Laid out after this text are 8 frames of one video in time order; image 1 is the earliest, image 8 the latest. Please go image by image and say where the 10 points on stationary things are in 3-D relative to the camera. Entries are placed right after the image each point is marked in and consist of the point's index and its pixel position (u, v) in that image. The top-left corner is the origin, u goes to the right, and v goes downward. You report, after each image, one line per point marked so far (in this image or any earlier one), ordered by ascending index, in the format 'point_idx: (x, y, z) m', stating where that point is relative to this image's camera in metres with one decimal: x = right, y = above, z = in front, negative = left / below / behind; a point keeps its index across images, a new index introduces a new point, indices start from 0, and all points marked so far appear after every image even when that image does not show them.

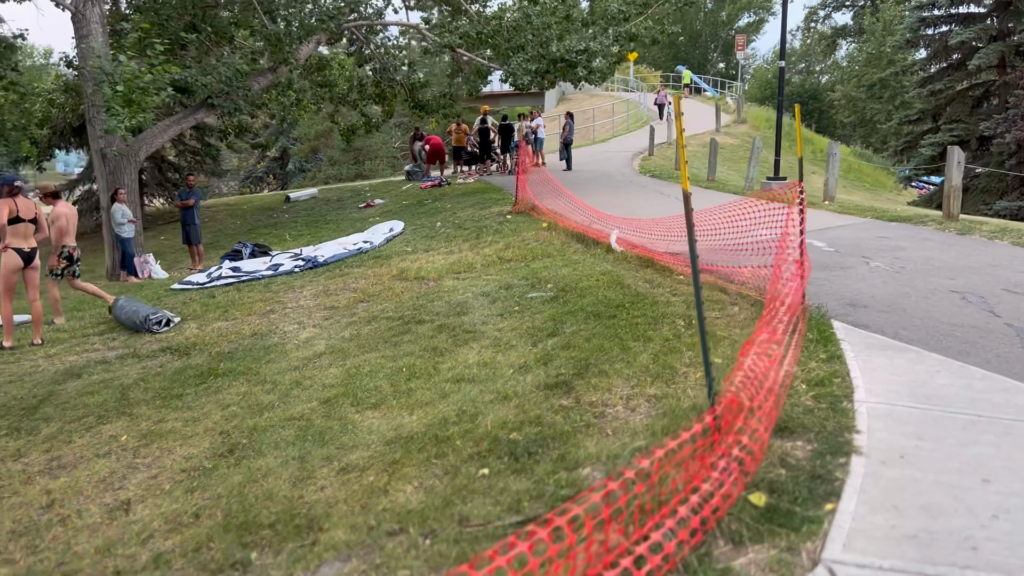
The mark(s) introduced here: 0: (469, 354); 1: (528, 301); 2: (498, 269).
0: (-0.3, -0.4, +5.4) m
1: (+0.1, -0.1, +6.8) m
2: (-0.1, +0.2, +8.3) m
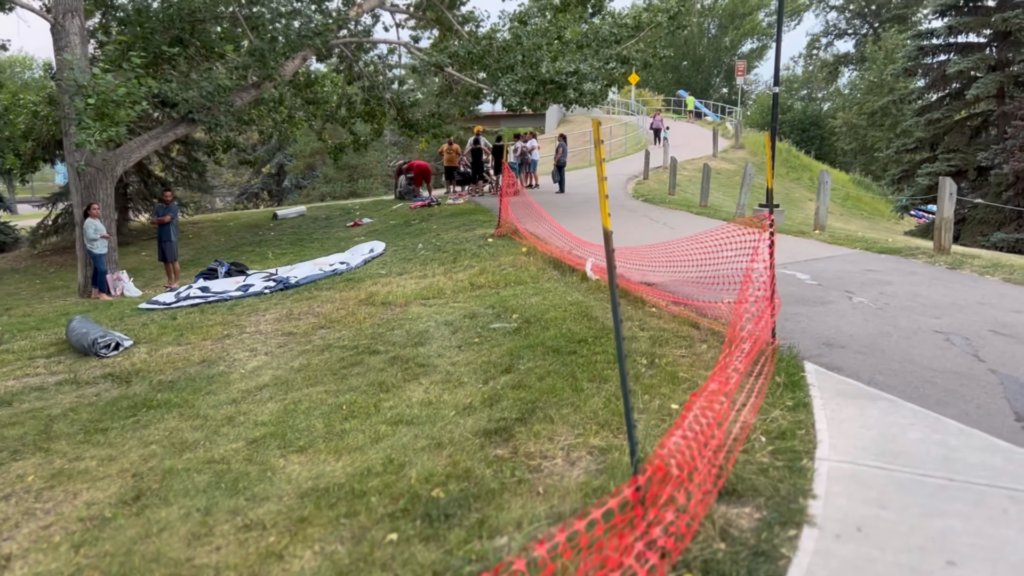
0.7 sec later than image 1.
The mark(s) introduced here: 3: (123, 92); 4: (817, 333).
0: (-0.6, -0.6, +5.1) m
1: (-0.2, -0.3, +6.4) m
2: (-0.4, -0.1, +8.0) m
3: (-5.3, +2.7, +11.4) m
4: (+2.1, -0.3, +5.9) m
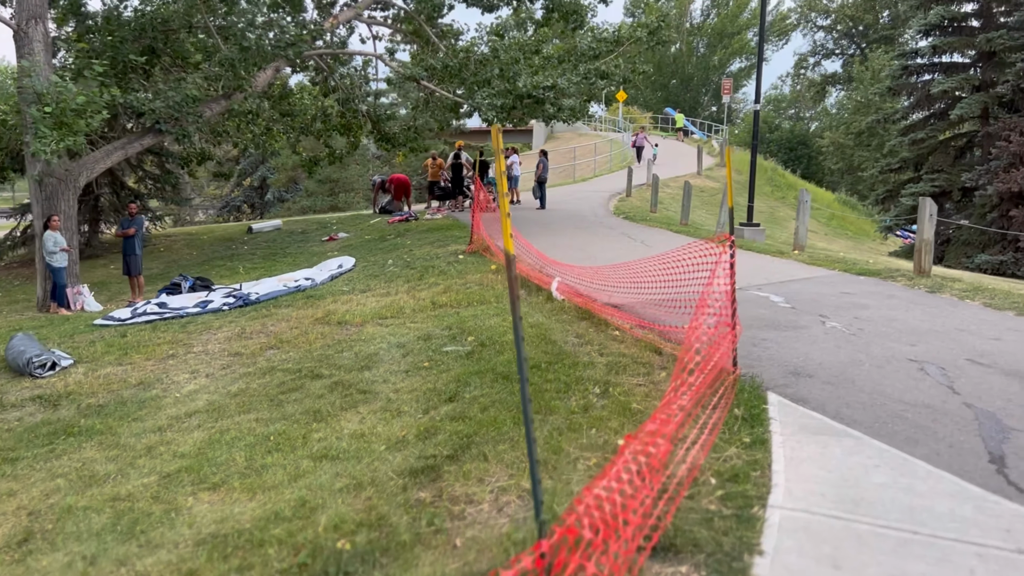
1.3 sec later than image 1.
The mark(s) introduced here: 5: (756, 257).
0: (-0.9, -0.7, +4.7) m
1: (-0.5, -0.5, +6.1) m
2: (-0.8, -0.2, +7.6) m
3: (-5.6, +2.5, +11.0) m
4: (+1.8, -0.5, +5.6) m
5: (+3.3, +0.4, +11.6) m
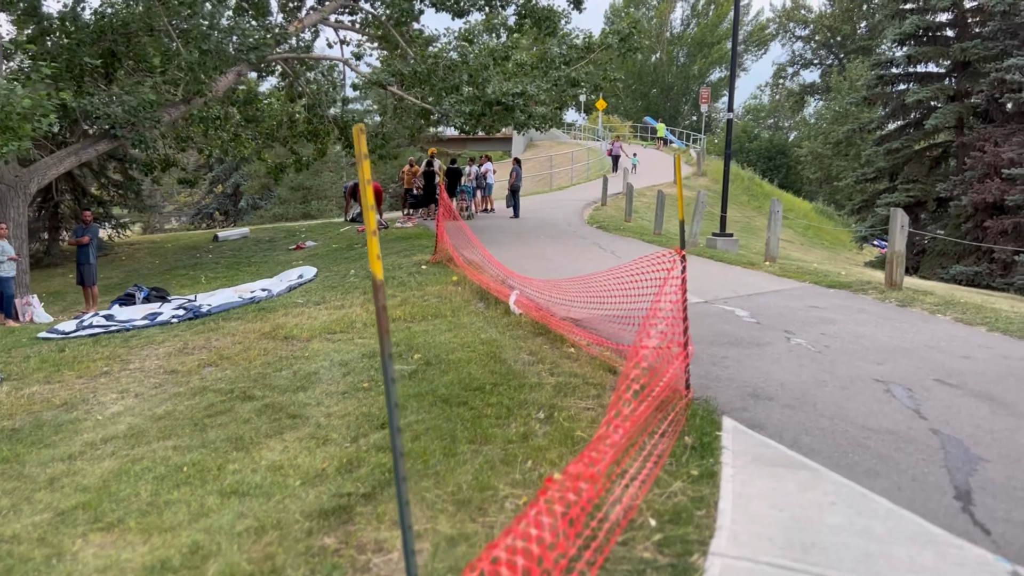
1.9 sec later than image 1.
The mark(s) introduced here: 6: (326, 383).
0: (-1.2, -0.8, +4.4) m
1: (-0.9, -0.6, +5.7) m
2: (-1.2, -0.4, +7.3) m
3: (-6.1, +2.3, +10.6) m
4: (+1.5, -0.6, +5.3) m
5: (+2.9, +0.3, +11.3) m
6: (-1.3, -0.6, +5.7) m
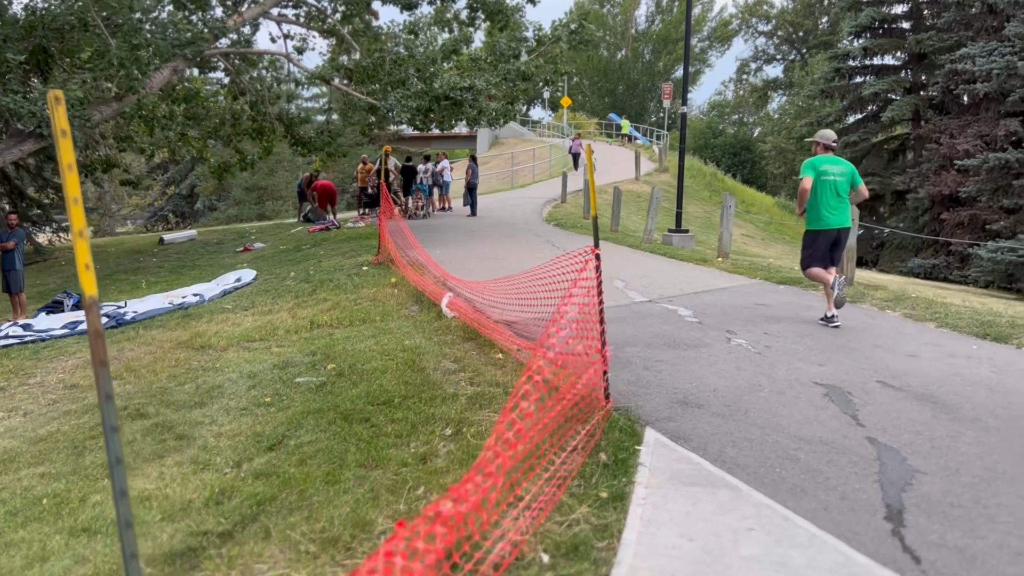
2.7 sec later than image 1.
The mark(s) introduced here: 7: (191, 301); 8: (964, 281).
0: (-1.7, -0.9, +3.9) m
1: (-1.4, -0.6, +5.3) m
2: (-1.7, -0.4, +6.8) m
3: (-6.8, +2.2, +10.0) m
4: (+1.0, -0.6, +5.0) m
5: (+2.2, +0.3, +11.0) m
6: (-1.8, -0.7, +5.2) m
7: (-3.8, -0.2, +10.1) m
8: (+8.1, +0.1, +15.1) m
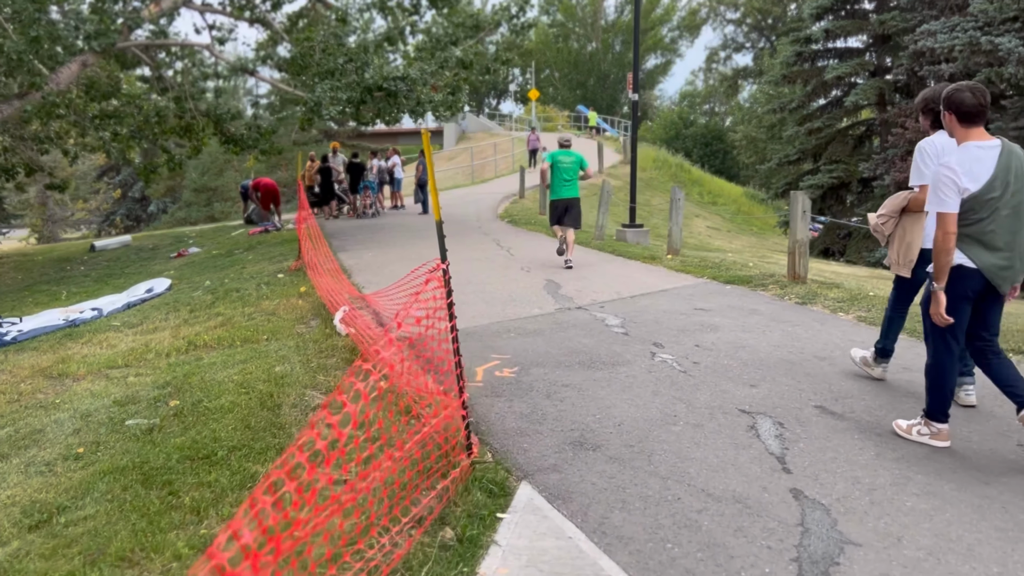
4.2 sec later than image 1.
0: (-2.3, -1.0, +3.0) m
1: (-2.0, -0.7, +4.4) m
2: (-2.5, -0.5, +6.0) m
3: (-7.7, +2.0, +9.0) m
4: (+0.3, -0.7, +4.1) m
5: (+1.3, +0.3, +10.2) m
6: (-2.4, -0.8, +4.3) m
7: (-4.6, -0.3, +9.1) m
8: (+7.2, +0.3, +14.4) m
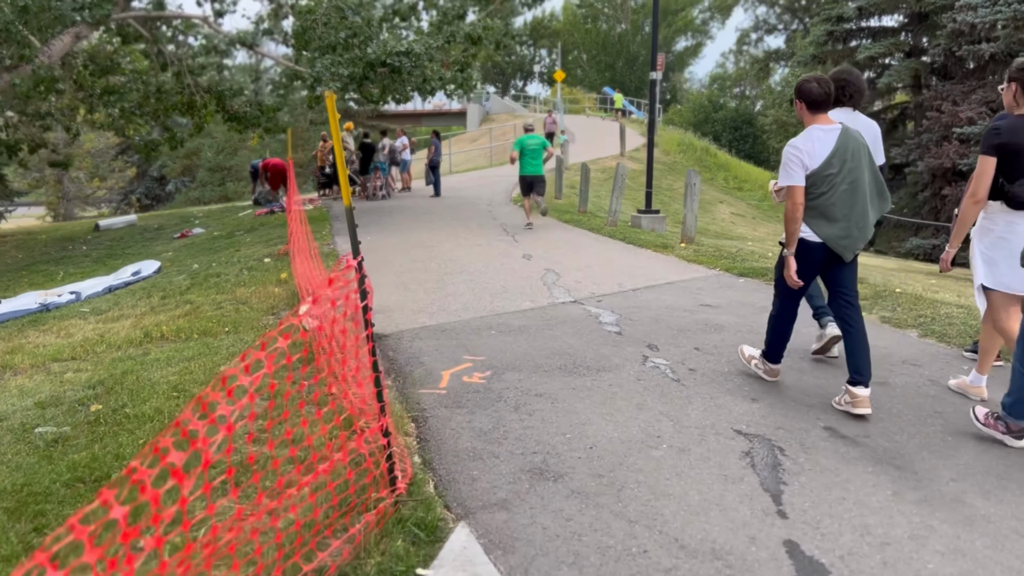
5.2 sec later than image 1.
0: (-2.6, -1.0, +2.5) m
1: (-2.2, -0.7, +3.9) m
2: (-2.6, -0.4, +5.5) m
3: (-7.7, +2.2, +8.6) m
4: (+0.1, -0.7, +3.5) m
5: (+1.3, +0.4, +9.6) m
6: (-2.6, -0.8, +3.8) m
7: (-4.7, -0.1, +8.7) m
8: (+7.3, +0.4, +13.6) m
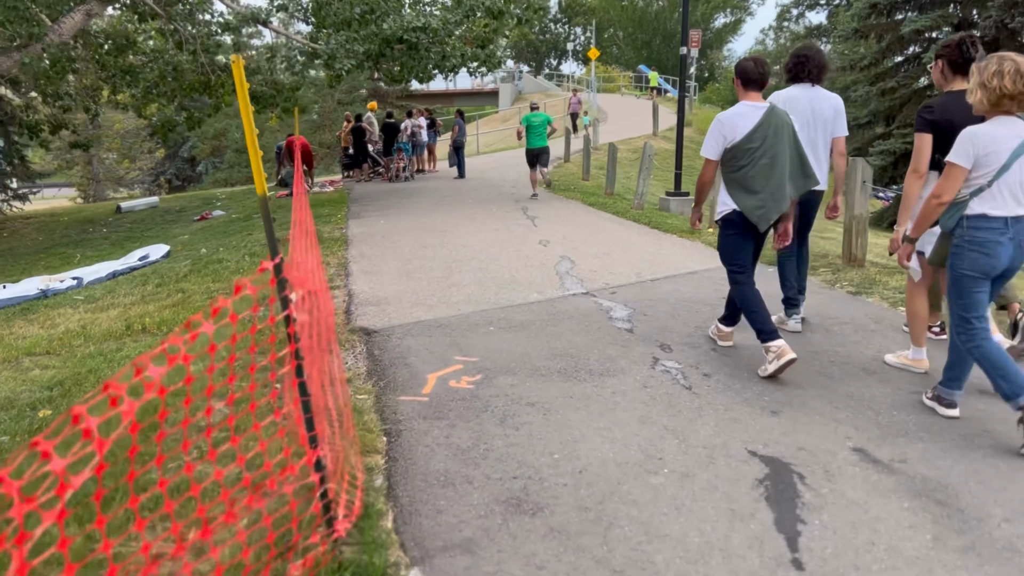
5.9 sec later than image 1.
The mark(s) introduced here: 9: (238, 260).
0: (-2.7, -1.0, +2.2) m
1: (-2.3, -0.7, +3.5) m
2: (-2.6, -0.4, +5.1) m
3: (-7.5, +2.4, +8.4) m
4: (0.0, -0.7, +3.1) m
5: (+1.5, +0.5, +9.1) m
6: (-2.7, -0.7, +3.5) m
7: (-4.5, 0.0, +8.4) m
8: (+7.7, +0.6, +12.8) m
9: (-2.6, +0.2, +8.1) m
